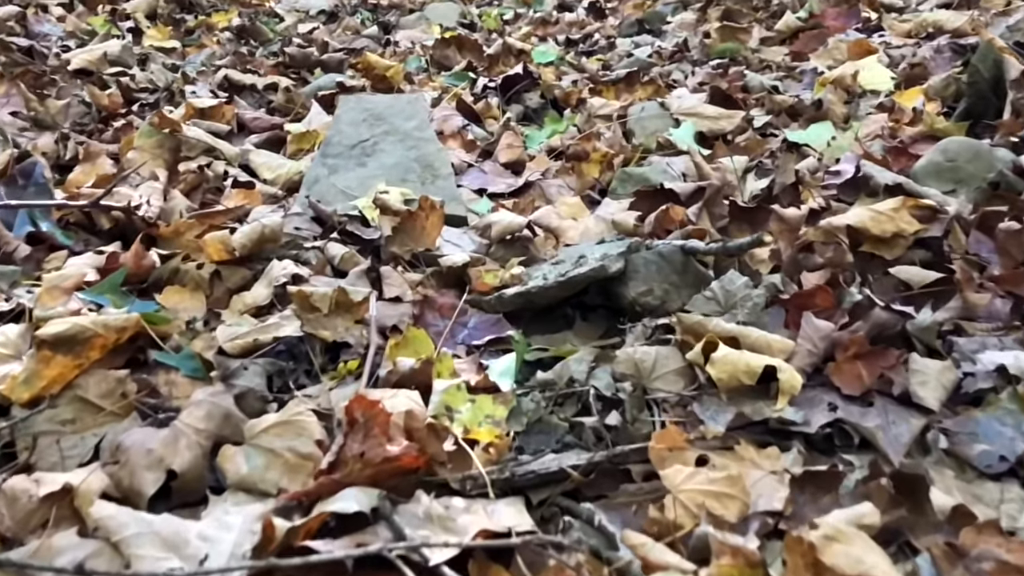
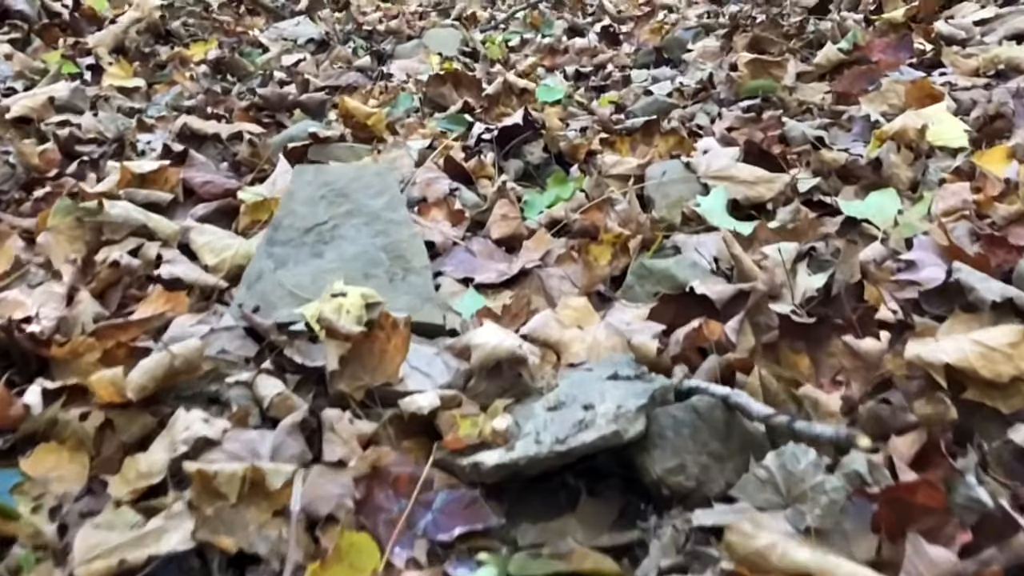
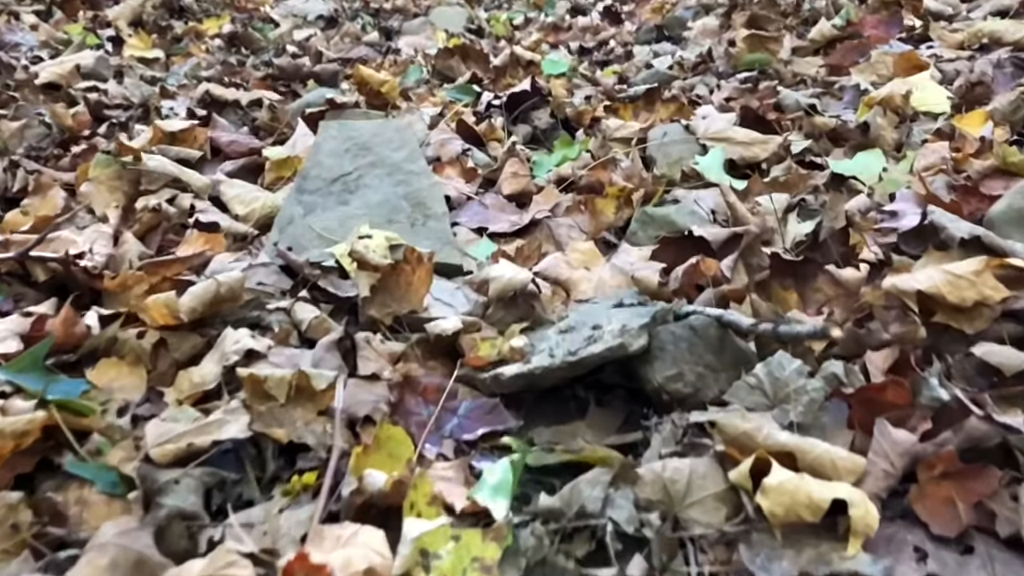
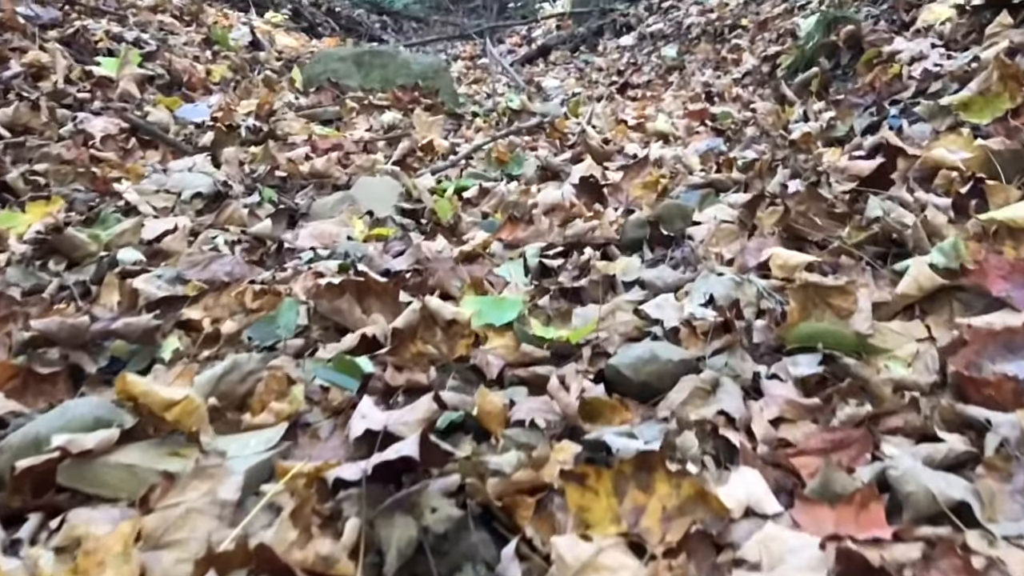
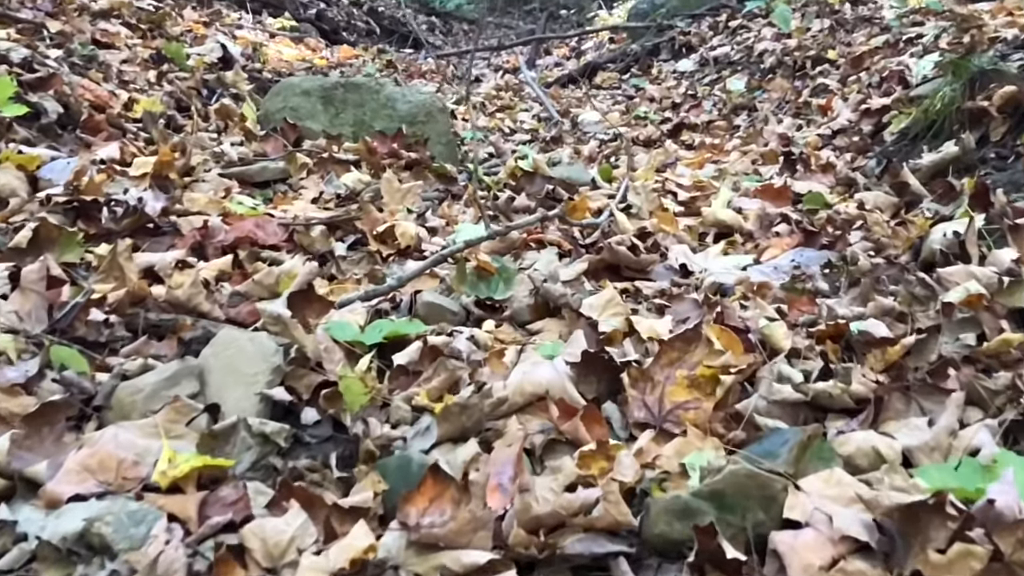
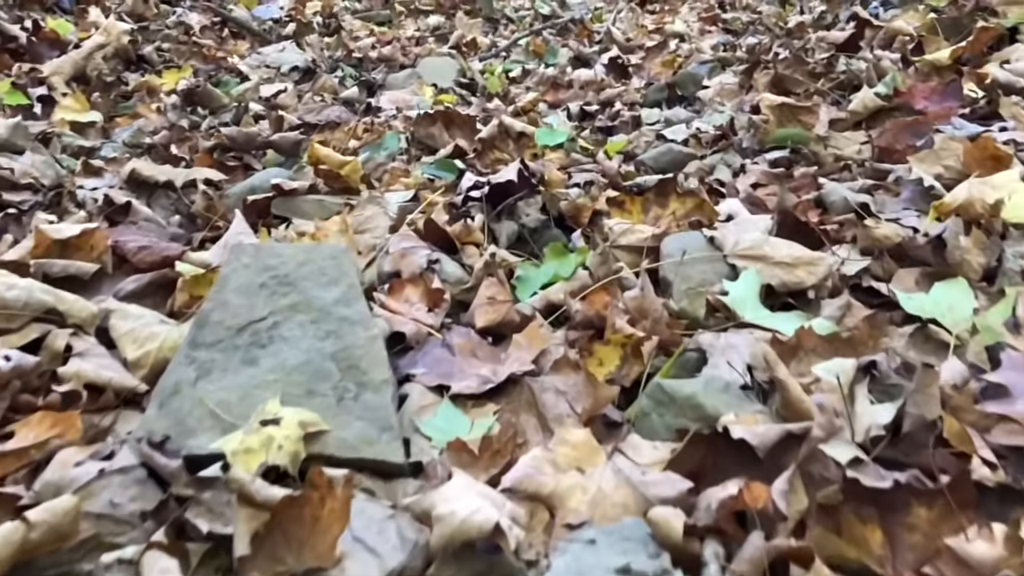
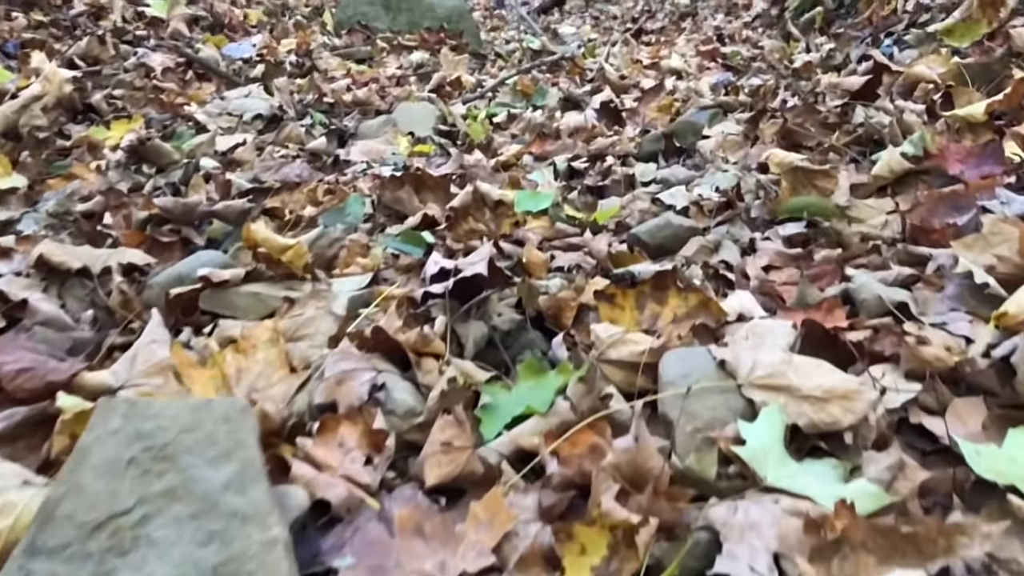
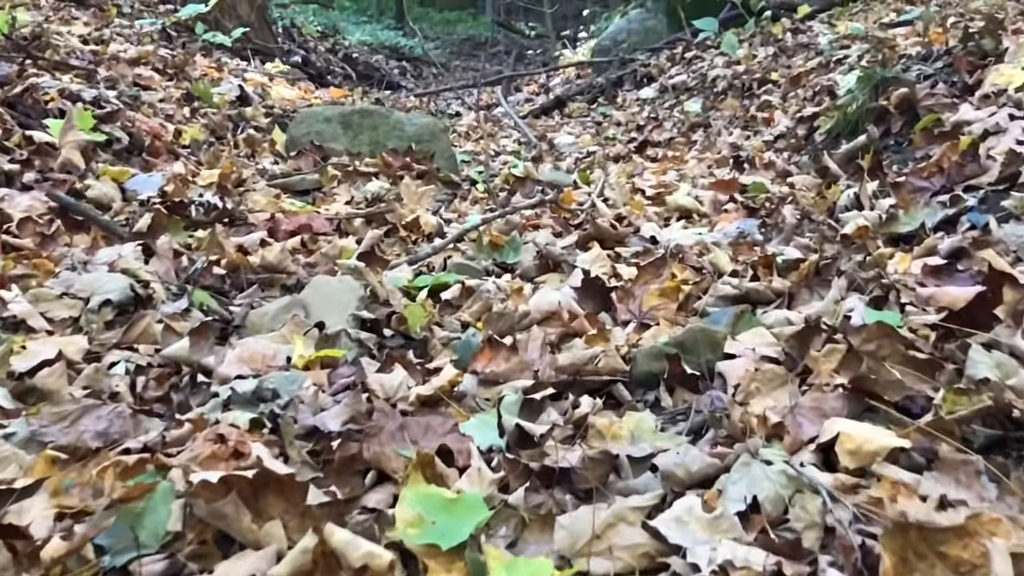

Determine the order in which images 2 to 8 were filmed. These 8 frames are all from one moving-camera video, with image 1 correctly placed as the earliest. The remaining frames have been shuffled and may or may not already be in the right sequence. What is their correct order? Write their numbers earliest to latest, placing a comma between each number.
3, 2, 6, 7, 4, 8, 5
